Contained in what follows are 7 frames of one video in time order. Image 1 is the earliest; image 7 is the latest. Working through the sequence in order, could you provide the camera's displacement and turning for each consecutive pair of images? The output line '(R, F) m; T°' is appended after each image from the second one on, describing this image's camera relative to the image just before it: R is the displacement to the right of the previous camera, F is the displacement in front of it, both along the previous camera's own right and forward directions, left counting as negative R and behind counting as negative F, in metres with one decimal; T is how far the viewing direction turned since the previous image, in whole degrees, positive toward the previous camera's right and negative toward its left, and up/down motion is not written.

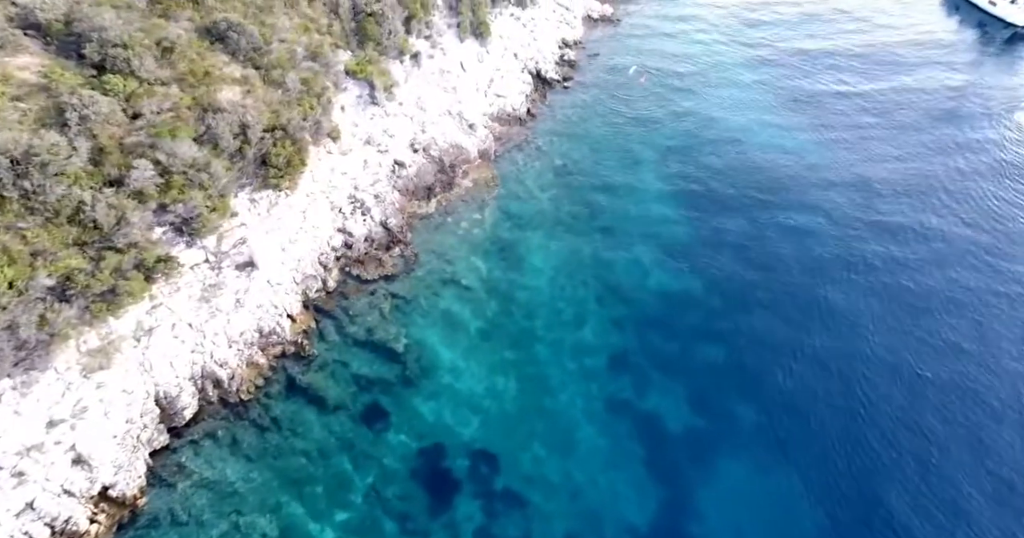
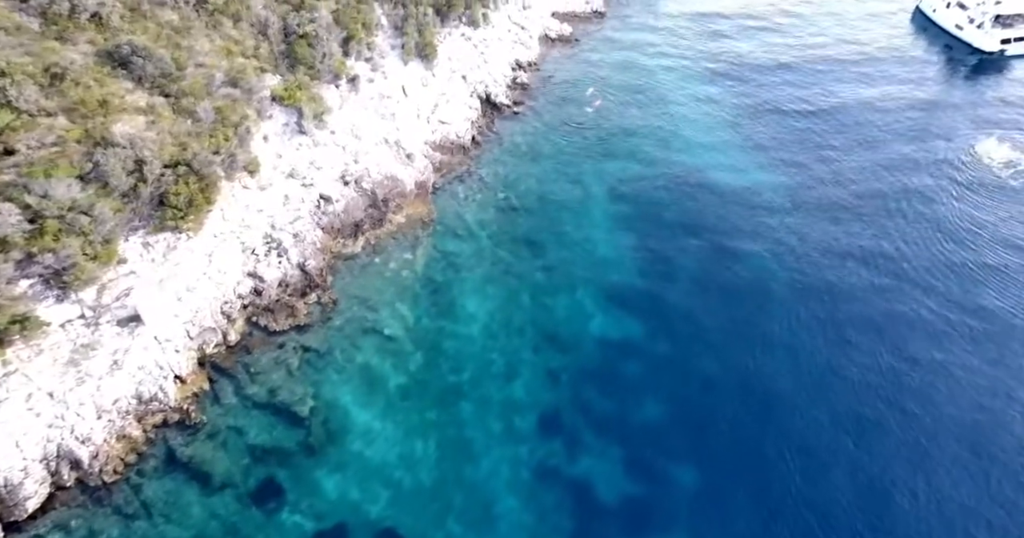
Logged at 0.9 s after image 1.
(+3.1, +2.7) m; +2°
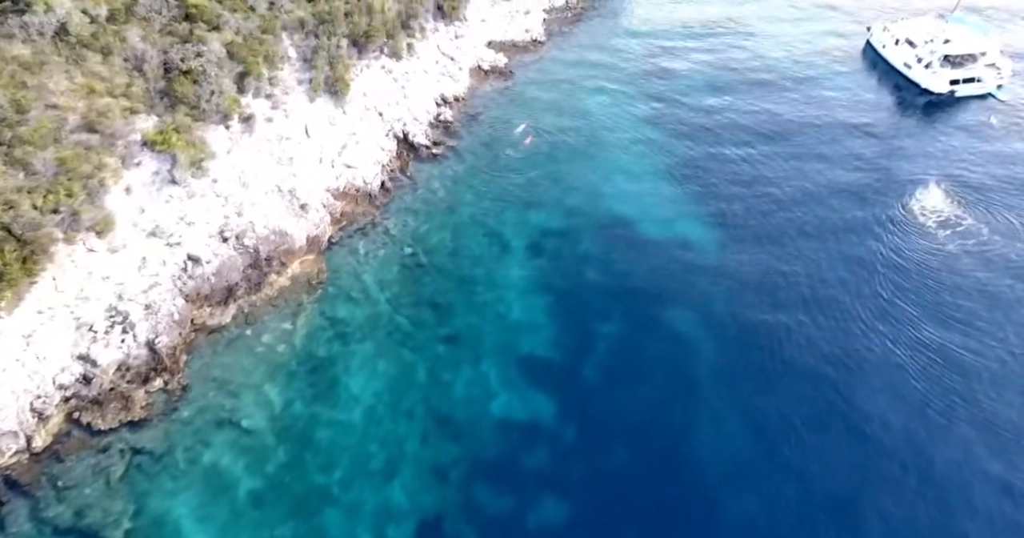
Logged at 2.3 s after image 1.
(+4.6, +4.1) m; +2°
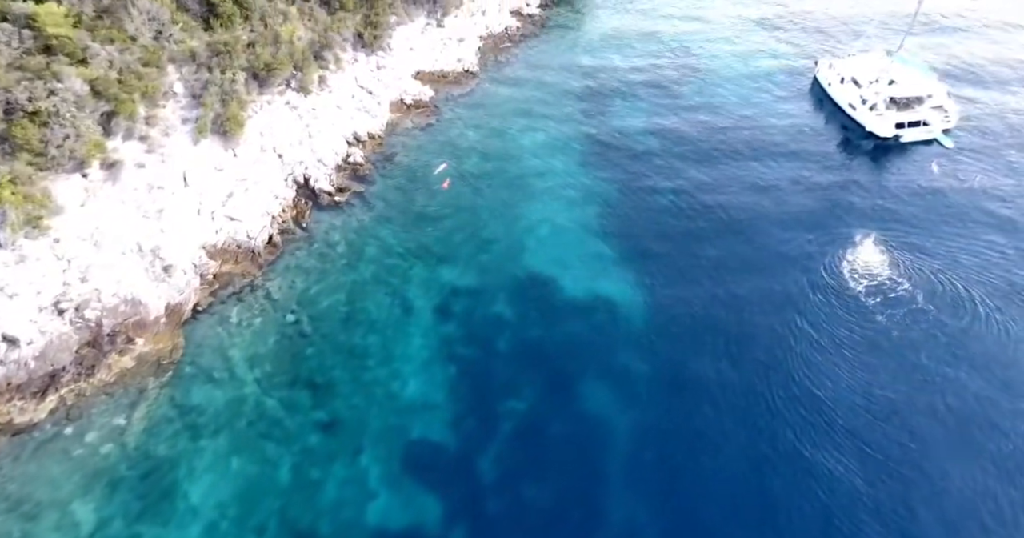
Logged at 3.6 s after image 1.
(+4.8, +4.4) m; +2°
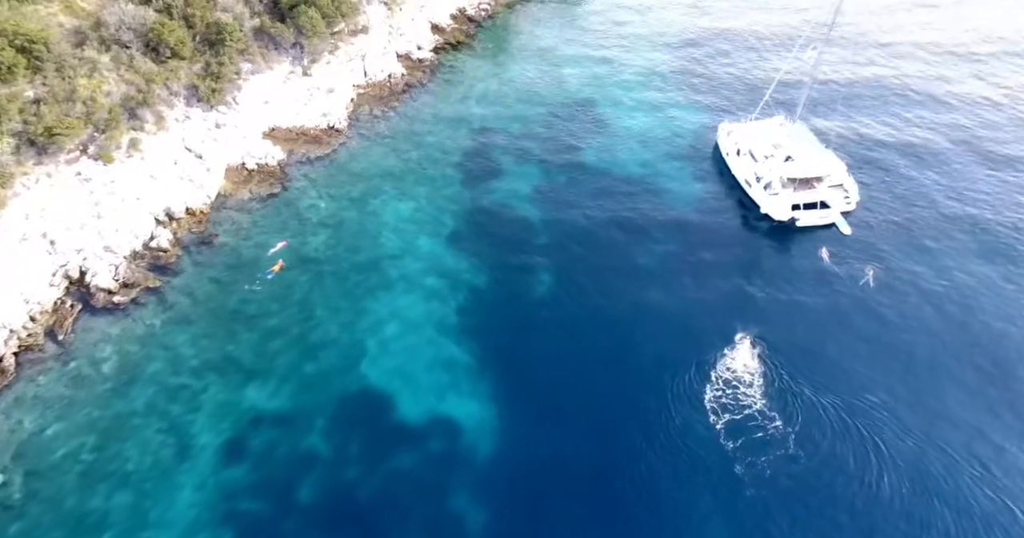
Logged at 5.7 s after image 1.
(+8.0, +7.0) m; +4°
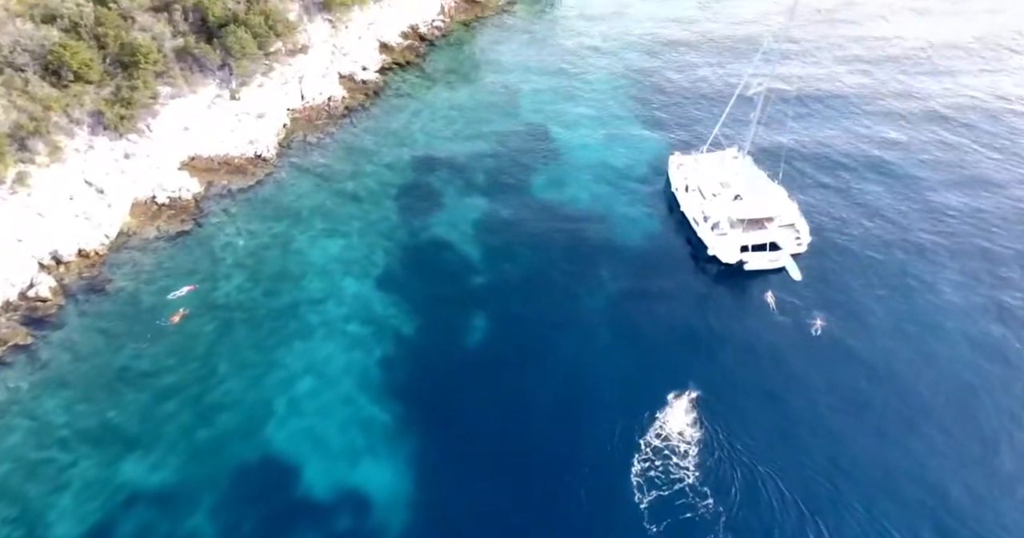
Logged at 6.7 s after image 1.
(+3.5, +3.4) m; +1°
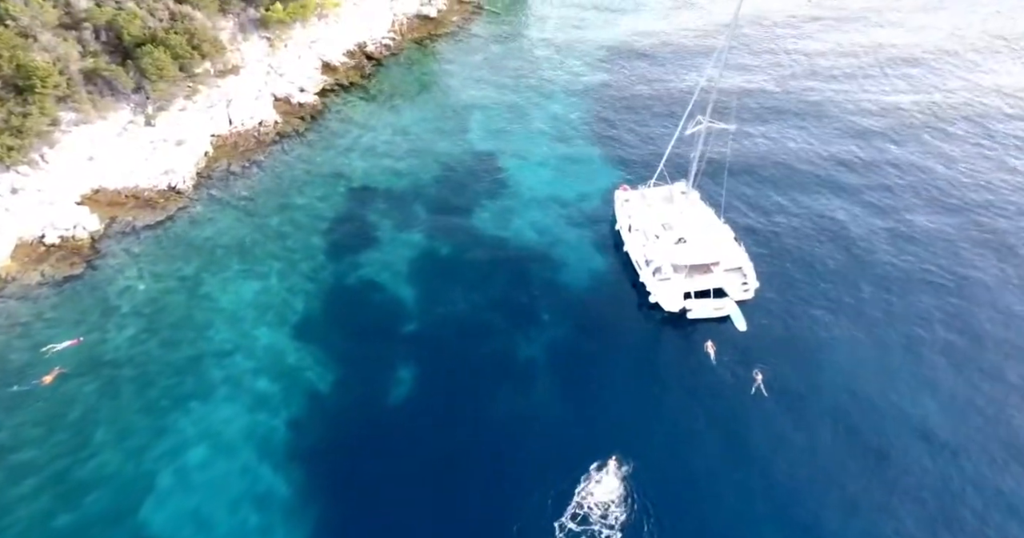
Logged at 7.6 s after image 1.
(+3.5, +3.6) m; +1°
